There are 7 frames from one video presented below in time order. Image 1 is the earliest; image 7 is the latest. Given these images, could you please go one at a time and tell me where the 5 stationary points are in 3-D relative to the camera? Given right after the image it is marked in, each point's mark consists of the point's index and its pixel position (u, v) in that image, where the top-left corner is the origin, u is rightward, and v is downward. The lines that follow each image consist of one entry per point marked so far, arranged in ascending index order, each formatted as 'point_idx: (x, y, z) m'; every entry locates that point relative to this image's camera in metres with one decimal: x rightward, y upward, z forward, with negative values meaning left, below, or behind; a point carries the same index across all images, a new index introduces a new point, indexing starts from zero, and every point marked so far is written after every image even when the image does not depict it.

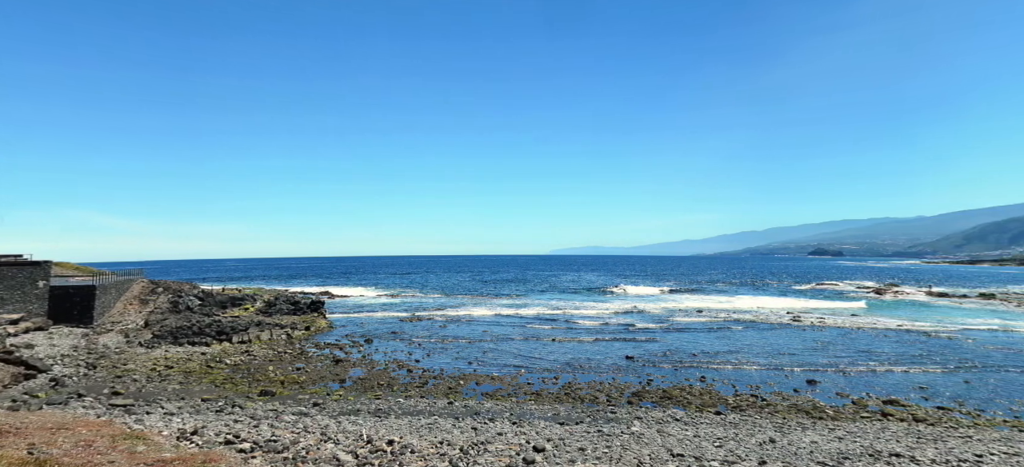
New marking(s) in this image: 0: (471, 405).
0: (-0.7, -5.0, +17.1) m
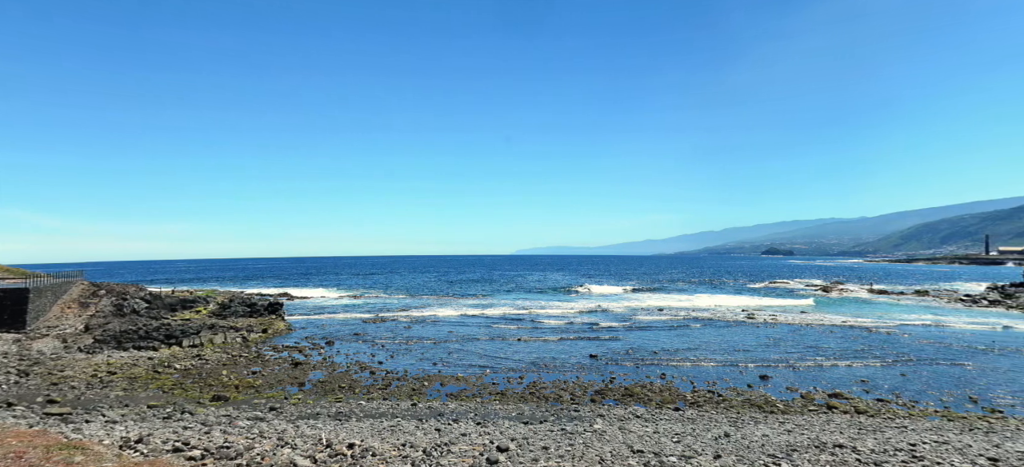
0: (-2.0, -5.1, +17.3) m
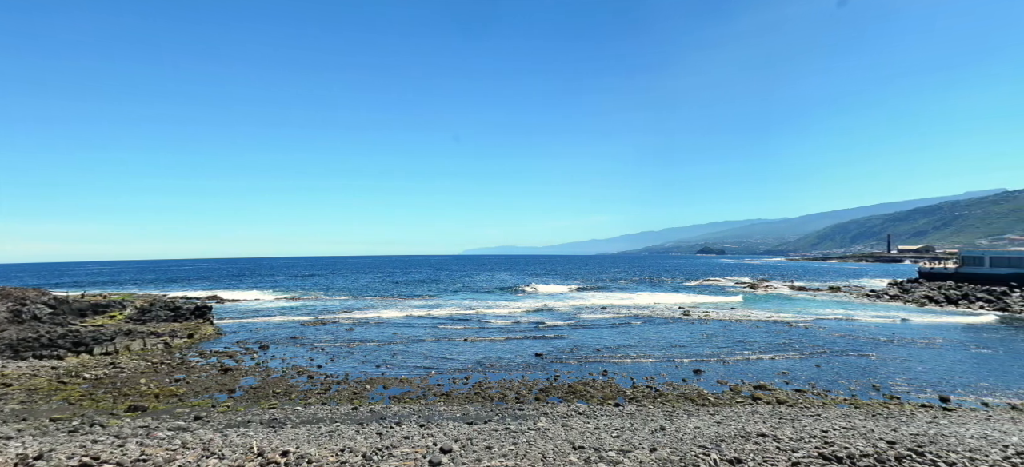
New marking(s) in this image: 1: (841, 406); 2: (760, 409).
0: (-4.0, -5.2, +17.4) m
1: (+10.2, -5.3, +18.0) m
2: (+7.9, -5.5, +18.5) m
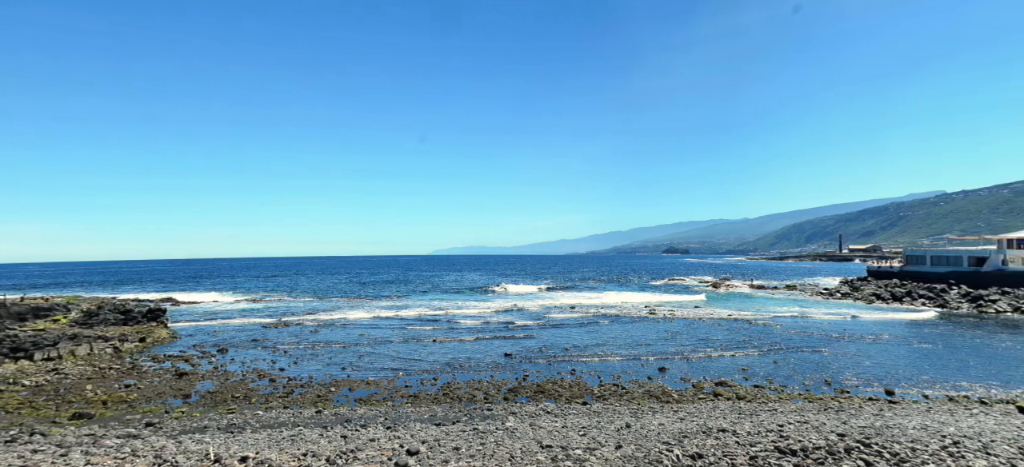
0: (-5.1, -5.3, +17.3) m
1: (+9.0, -5.3, +18.6) m
2: (+6.7, -5.5, +18.9) m
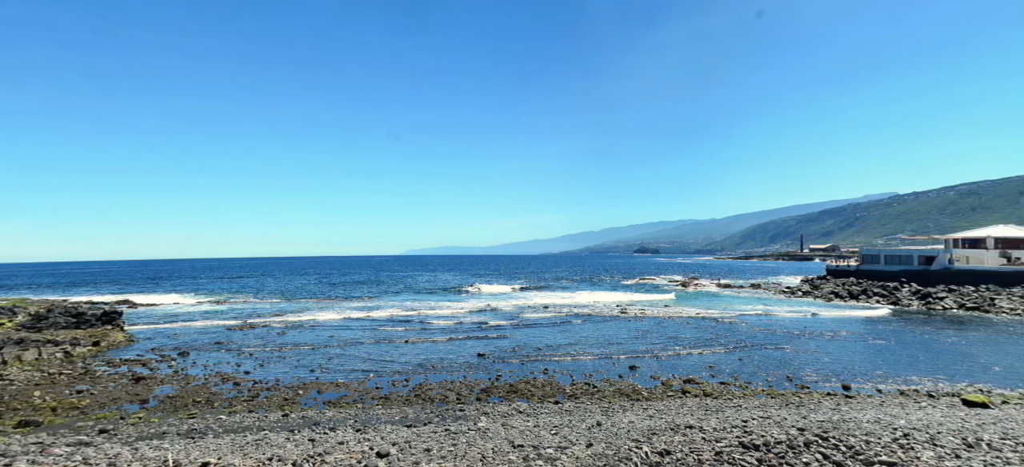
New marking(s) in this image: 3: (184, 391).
0: (-6.0, -5.3, +17.0) m
1: (+8.0, -5.3, +19.0) m
2: (+5.7, -5.5, +19.2) m
3: (-10.0, -4.8, +17.8) m
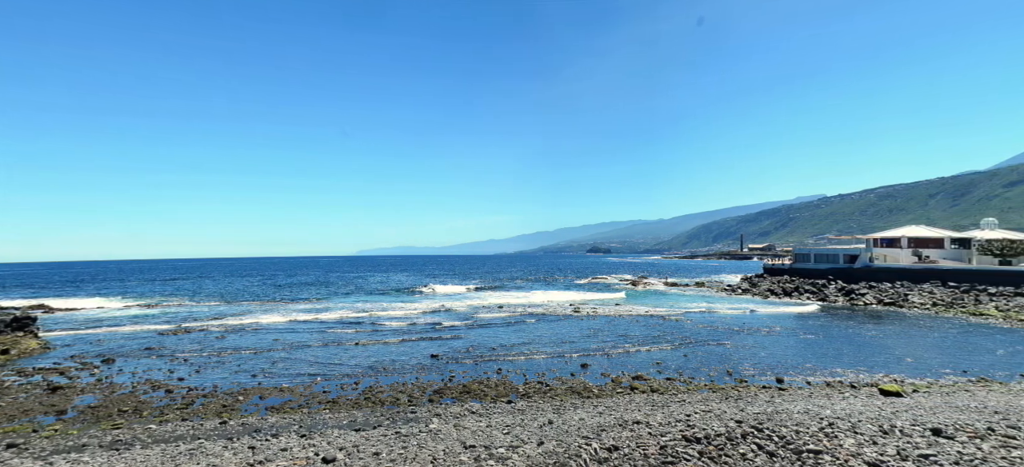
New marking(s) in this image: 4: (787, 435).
0: (-7.6, -5.3, +16.4) m
1: (+6.2, -5.3, +19.4) m
2: (+3.9, -5.5, +19.5) m
3: (-11.6, -4.8, +16.9) m
4: (+6.6, -4.9, +14.1) m
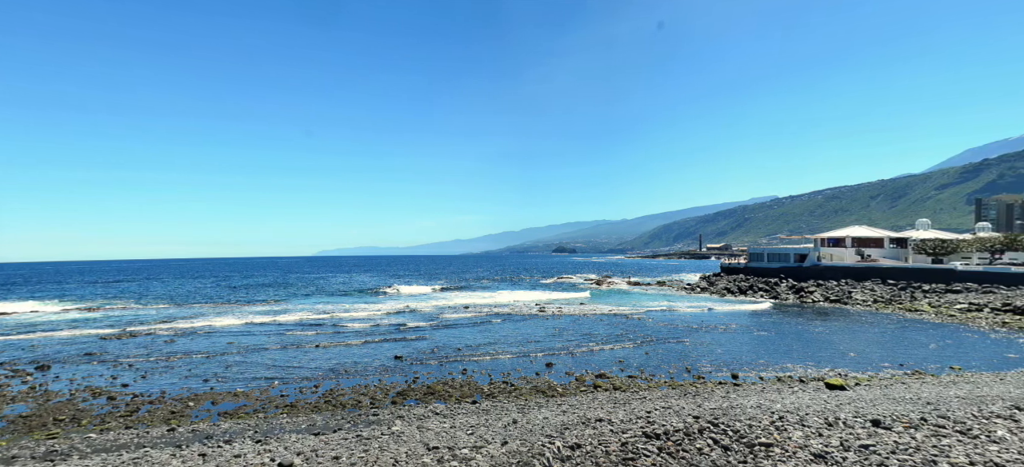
0: (-8.8, -5.3, +15.8) m
1: (+4.9, -5.3, +19.5) m
2: (+2.5, -5.5, +19.5) m
3: (-12.8, -4.8, +16.1) m
4: (+5.6, -4.9, +14.2) m
